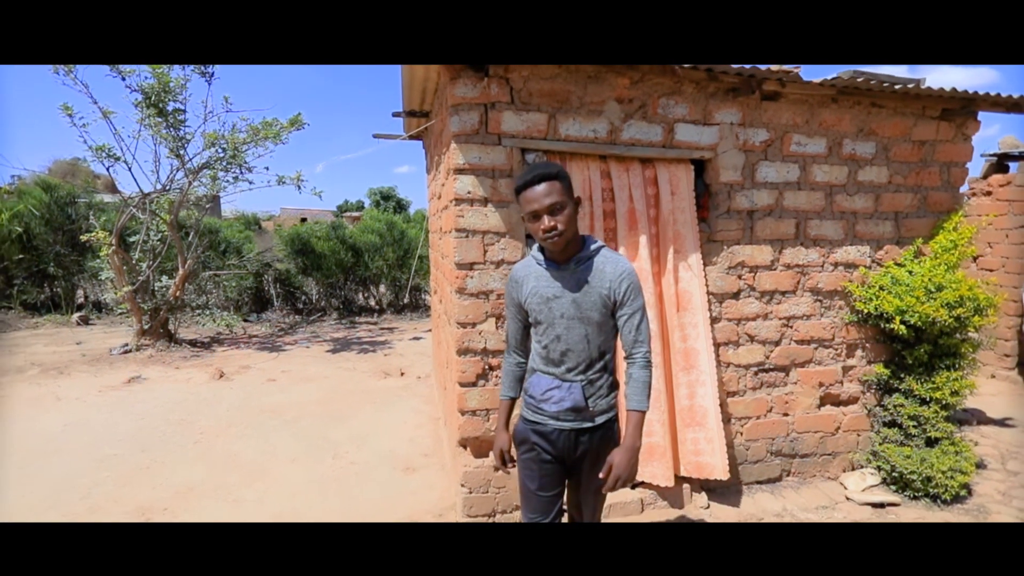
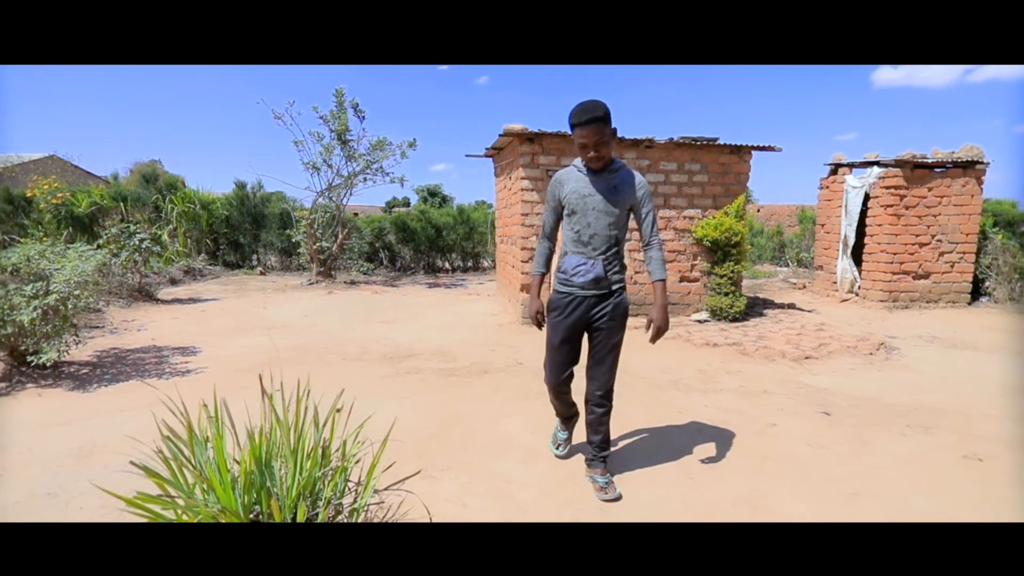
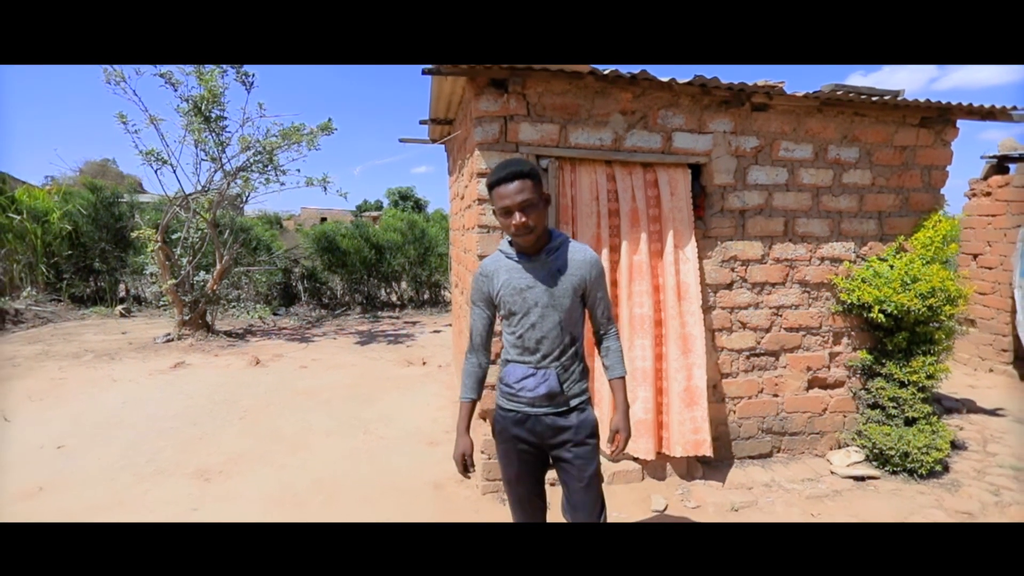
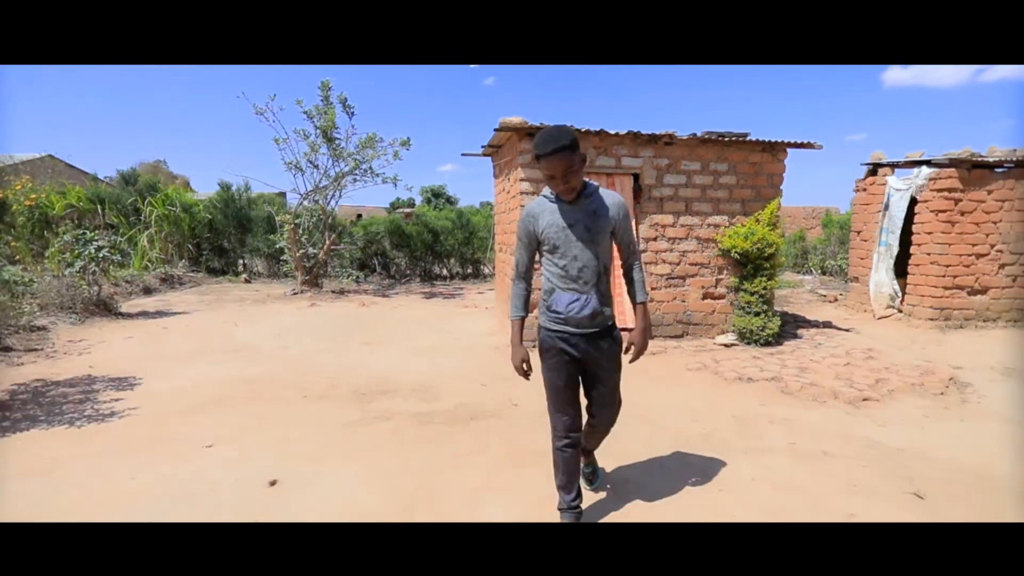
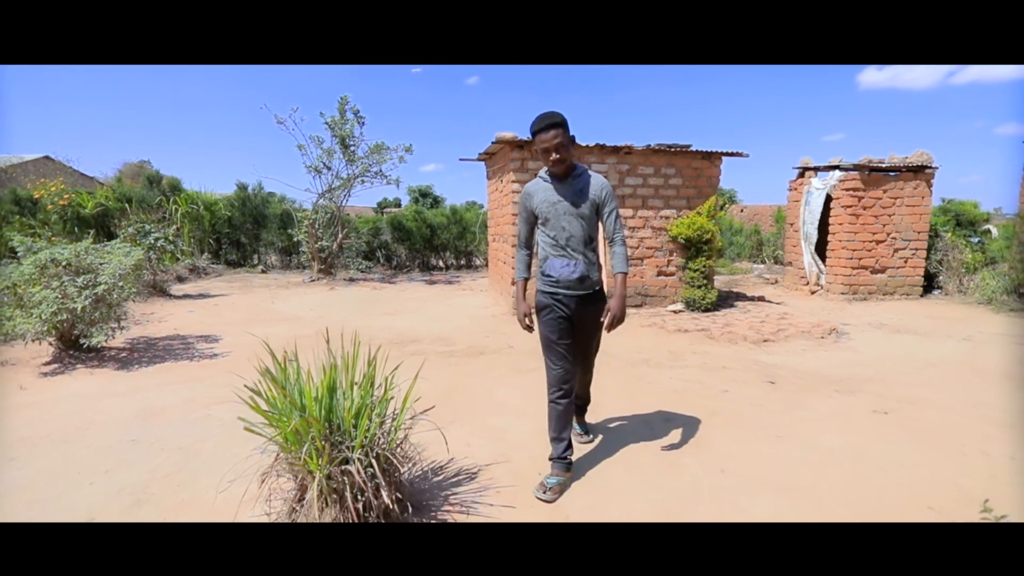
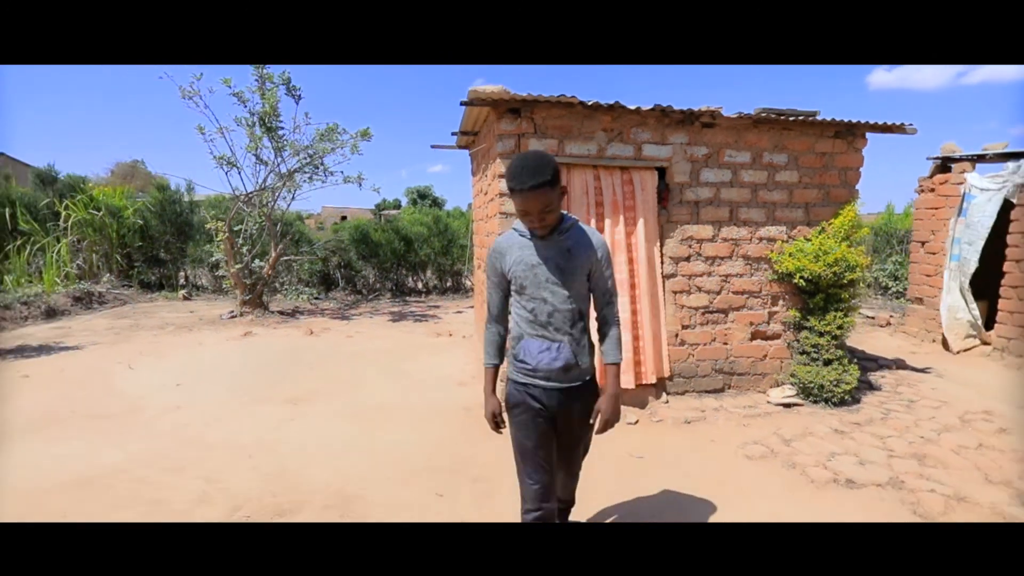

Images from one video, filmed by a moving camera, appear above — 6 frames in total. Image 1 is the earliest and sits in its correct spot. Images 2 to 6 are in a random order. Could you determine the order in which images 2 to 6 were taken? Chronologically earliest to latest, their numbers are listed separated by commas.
3, 6, 4, 2, 5
